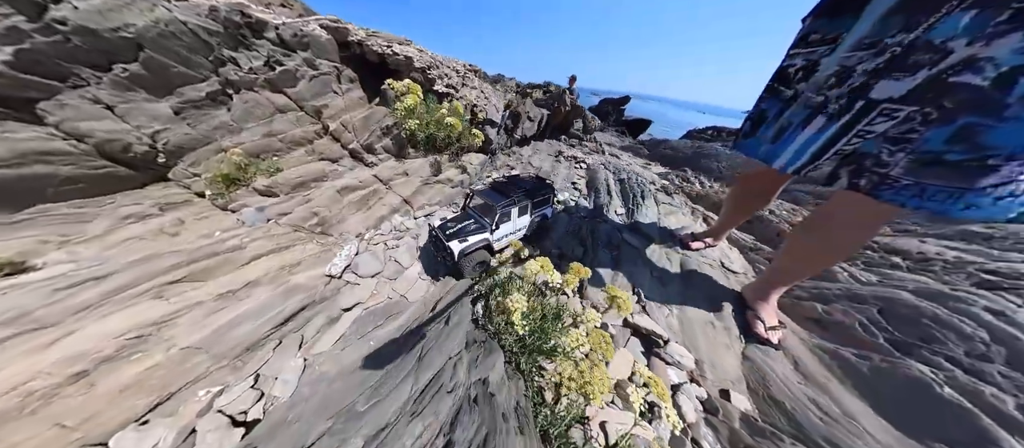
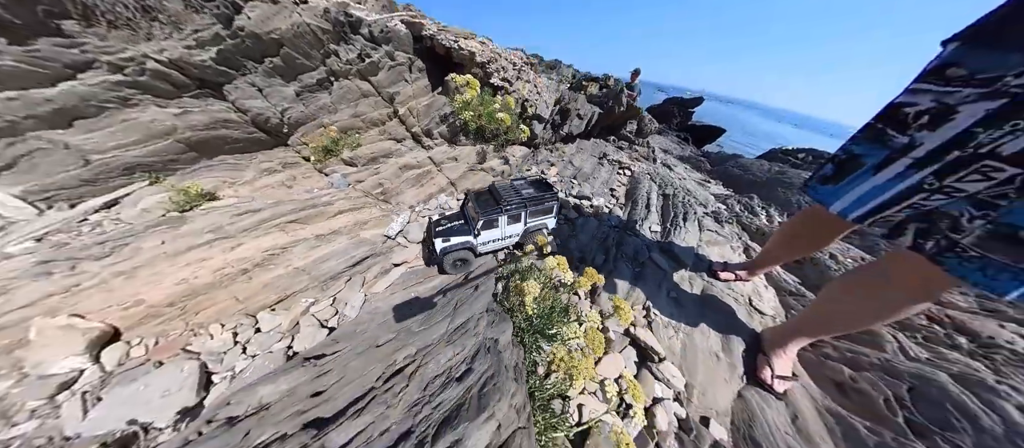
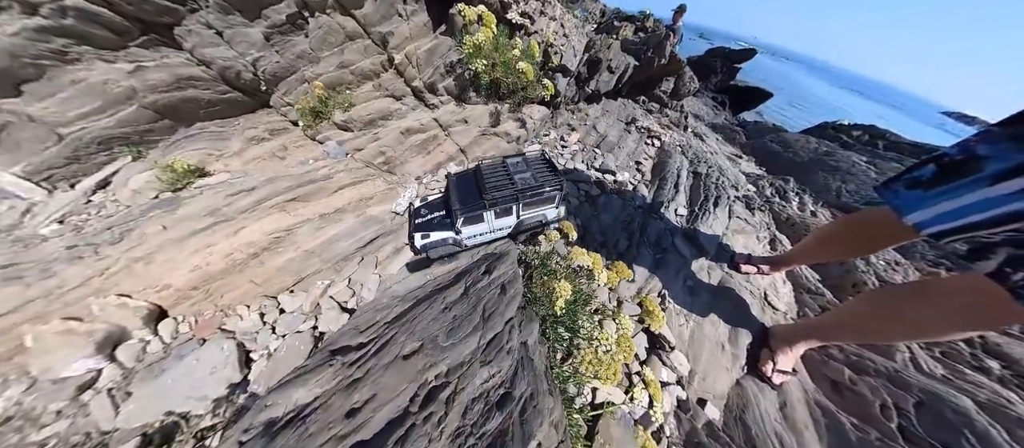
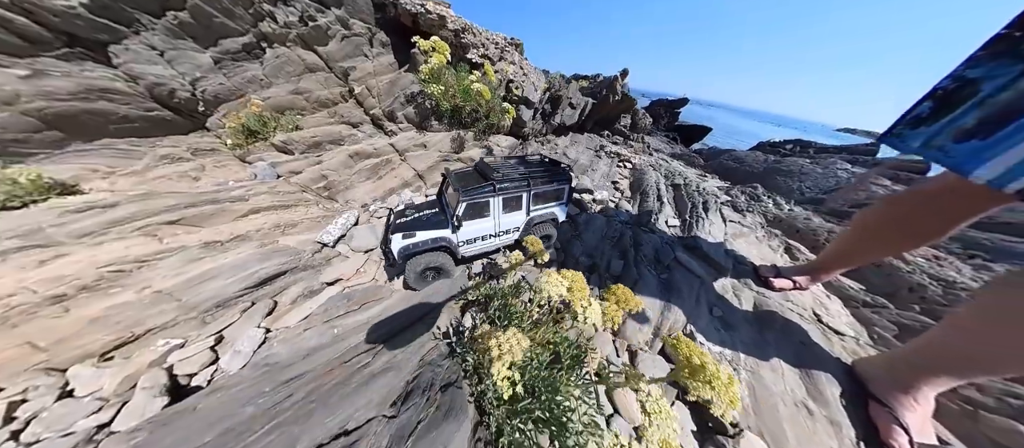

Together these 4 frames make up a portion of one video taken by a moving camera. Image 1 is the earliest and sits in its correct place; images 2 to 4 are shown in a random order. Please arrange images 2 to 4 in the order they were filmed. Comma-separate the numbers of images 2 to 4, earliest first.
4, 2, 3
